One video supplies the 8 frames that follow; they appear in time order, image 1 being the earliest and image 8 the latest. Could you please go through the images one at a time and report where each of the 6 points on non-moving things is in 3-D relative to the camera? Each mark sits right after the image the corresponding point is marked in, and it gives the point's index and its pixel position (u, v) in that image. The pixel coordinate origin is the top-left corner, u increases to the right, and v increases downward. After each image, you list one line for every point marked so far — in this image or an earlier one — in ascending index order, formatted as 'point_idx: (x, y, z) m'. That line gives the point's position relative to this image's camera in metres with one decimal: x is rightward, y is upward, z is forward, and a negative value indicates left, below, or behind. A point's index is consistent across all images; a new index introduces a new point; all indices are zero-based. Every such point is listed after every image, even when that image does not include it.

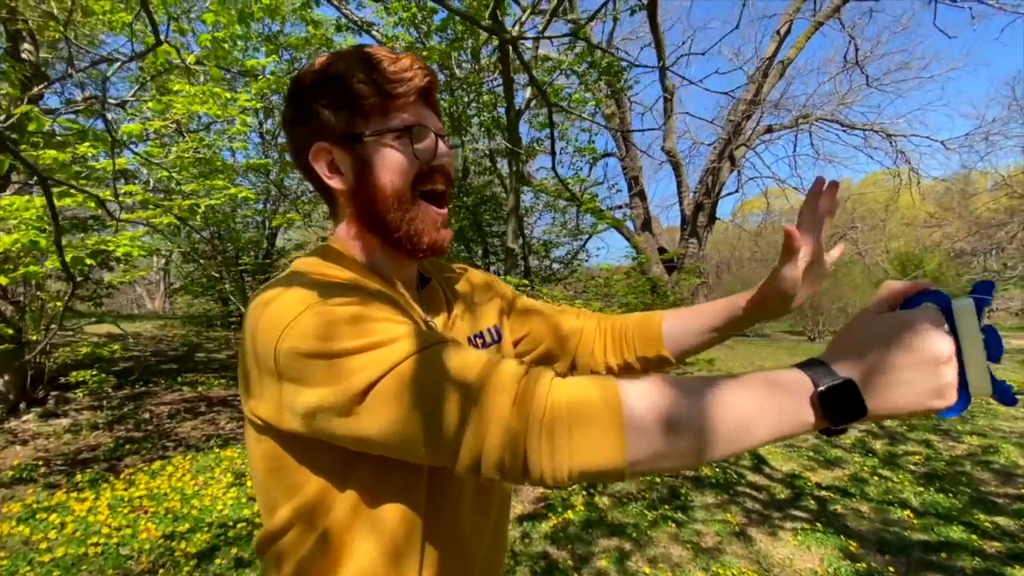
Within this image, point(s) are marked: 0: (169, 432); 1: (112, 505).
0: (-4.6, -1.9, +6.4) m
1: (-3.5, -1.9, +4.2) m
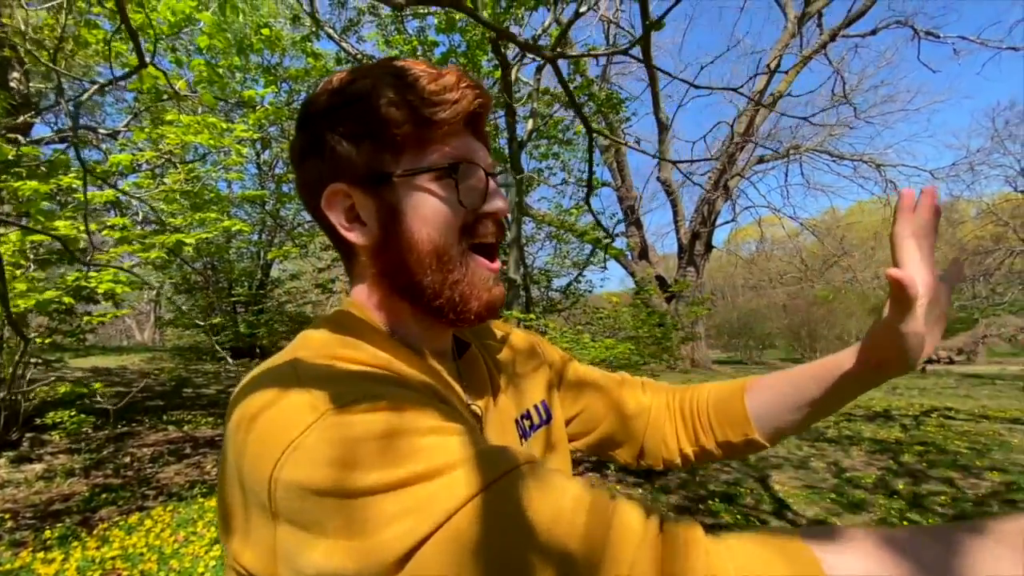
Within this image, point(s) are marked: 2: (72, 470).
0: (-4.5, -2.4, +6.0) m
1: (-3.4, -2.2, +3.8) m
2: (-5.7, -2.4, +6.3) m
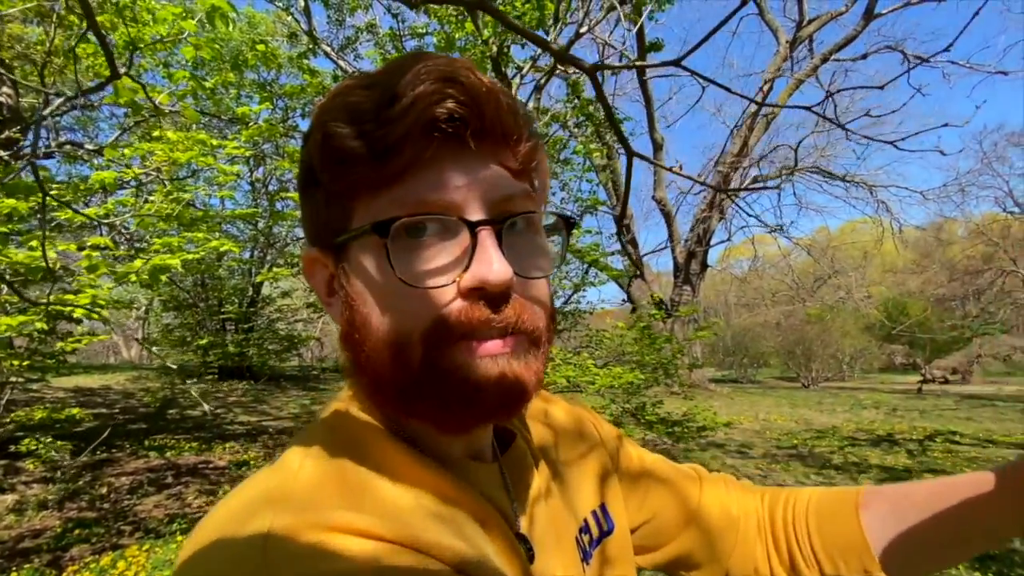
0: (-4.5, -2.6, +5.7) m
1: (-3.4, -2.4, +3.5) m
2: (-5.7, -2.6, +5.9) m
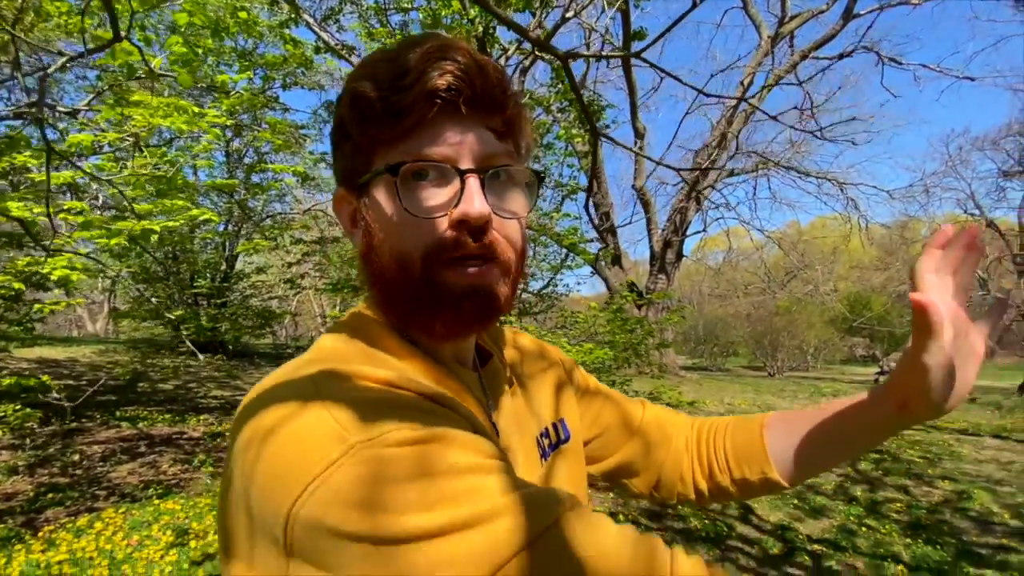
0: (-4.9, -2.2, +5.7) m
1: (-3.6, -2.1, +3.5) m
2: (-6.1, -2.2, +5.9) m
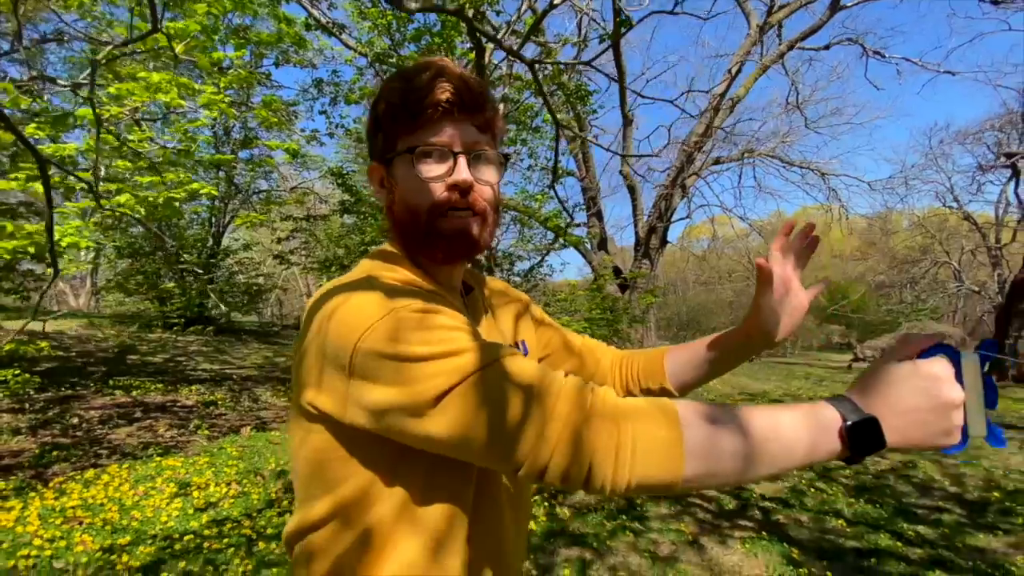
0: (-5.1, -1.9, +6.0) m
1: (-3.8, -1.8, +3.8) m
2: (-6.3, -1.8, +6.1) m
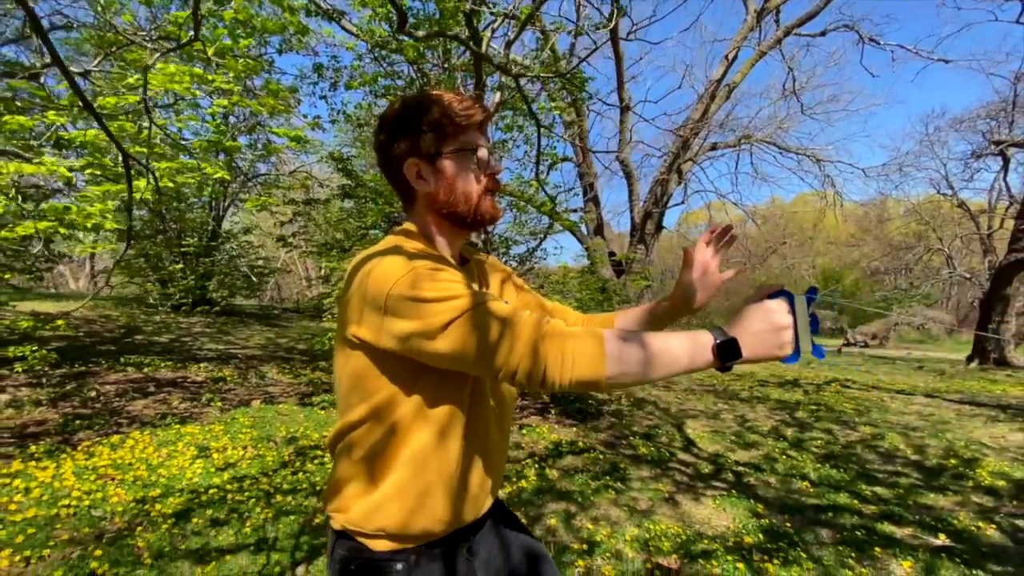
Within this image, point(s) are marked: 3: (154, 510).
0: (-5.2, -1.6, +6.3) m
1: (-3.8, -1.6, +4.2) m
2: (-6.4, -1.5, +6.5) m
3: (-2.7, -1.7, +3.6) m
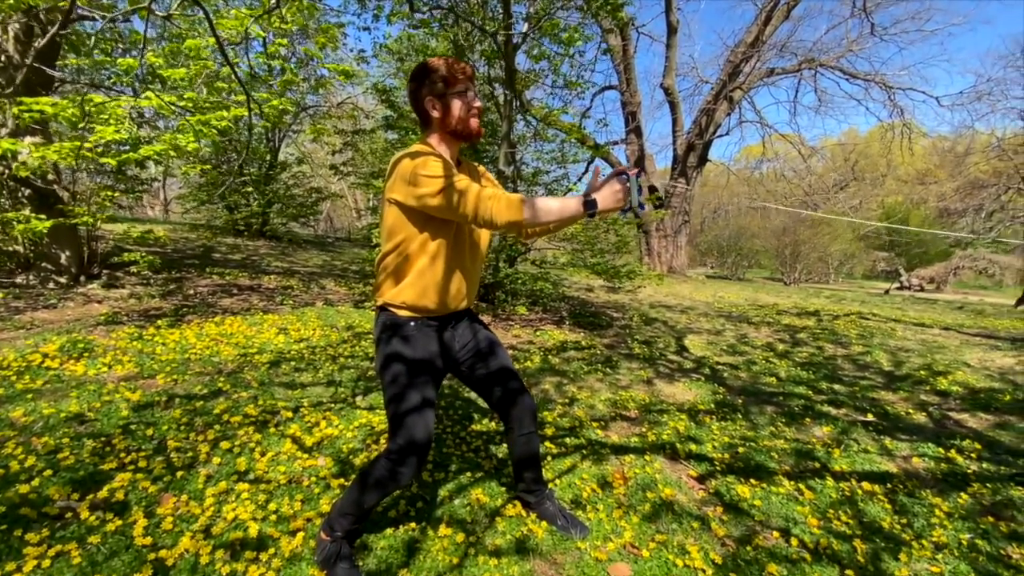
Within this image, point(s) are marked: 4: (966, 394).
0: (-4.9, -0.3, +7.9) m
1: (-3.7, -0.6, +5.7) m
2: (-6.1, -0.1, +8.1) m
3: (-2.7, -0.8, +5.0) m
4: (+5.4, -1.3, +5.7) m
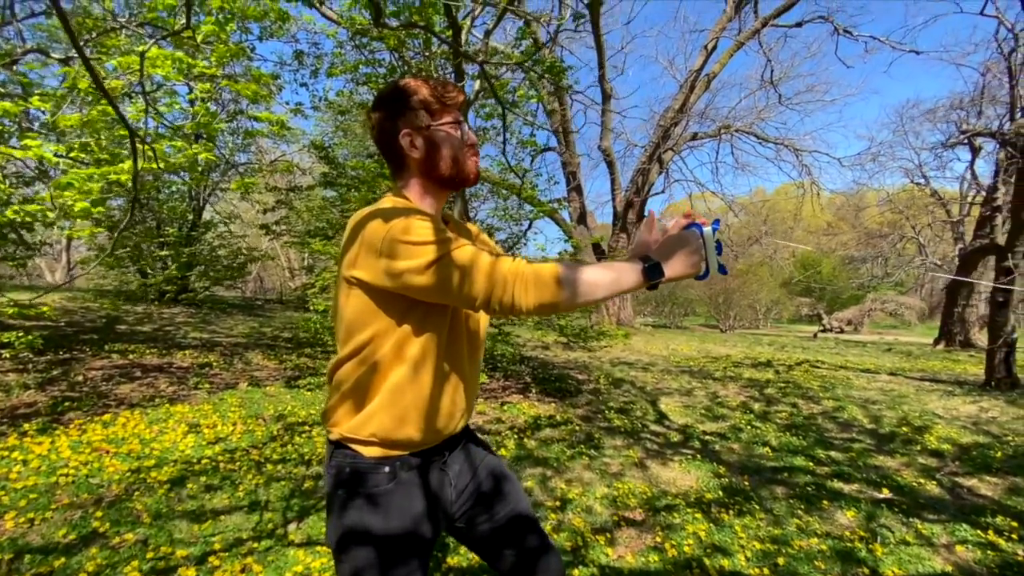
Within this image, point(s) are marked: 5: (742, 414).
0: (-5.4, -1.4, +6.4) m
1: (-4.0, -1.5, +4.4) m
2: (-6.6, -1.3, +6.5) m
3: (-2.9, -1.5, +3.8) m
4: (+5.0, -1.9, +5.4) m
5: (+3.3, -1.8, +6.9) m
